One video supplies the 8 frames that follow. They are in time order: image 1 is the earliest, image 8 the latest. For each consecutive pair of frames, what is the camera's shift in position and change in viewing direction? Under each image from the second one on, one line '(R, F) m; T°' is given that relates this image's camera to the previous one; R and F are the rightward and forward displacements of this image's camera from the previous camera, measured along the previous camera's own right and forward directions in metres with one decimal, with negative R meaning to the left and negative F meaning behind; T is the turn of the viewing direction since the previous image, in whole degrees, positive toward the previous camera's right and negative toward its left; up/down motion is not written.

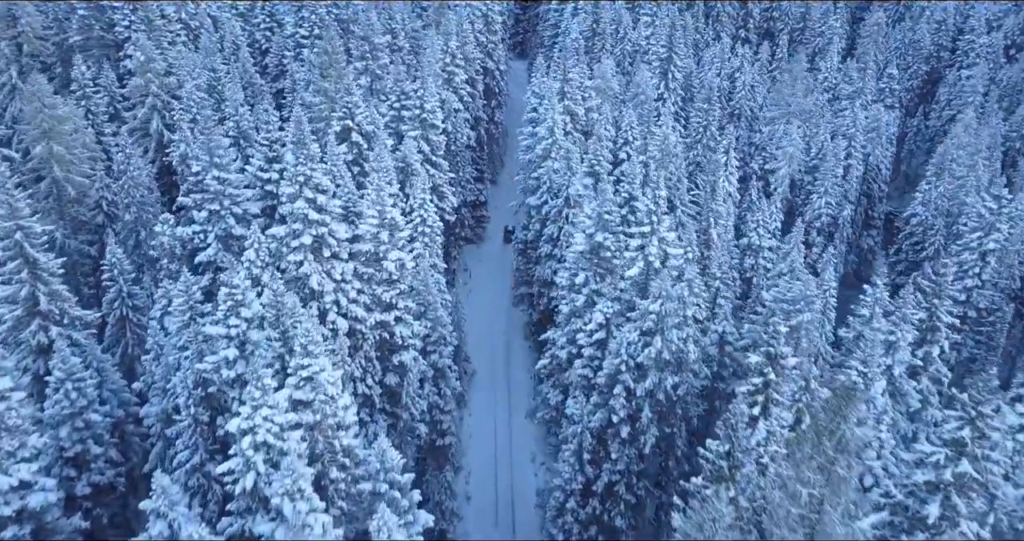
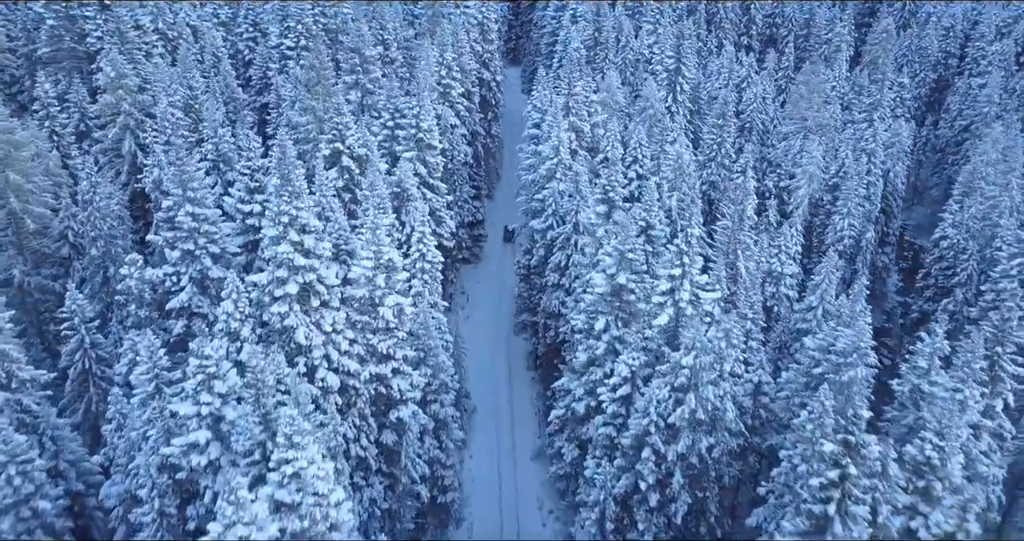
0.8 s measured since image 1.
(-0.8, +3.1) m; +1°
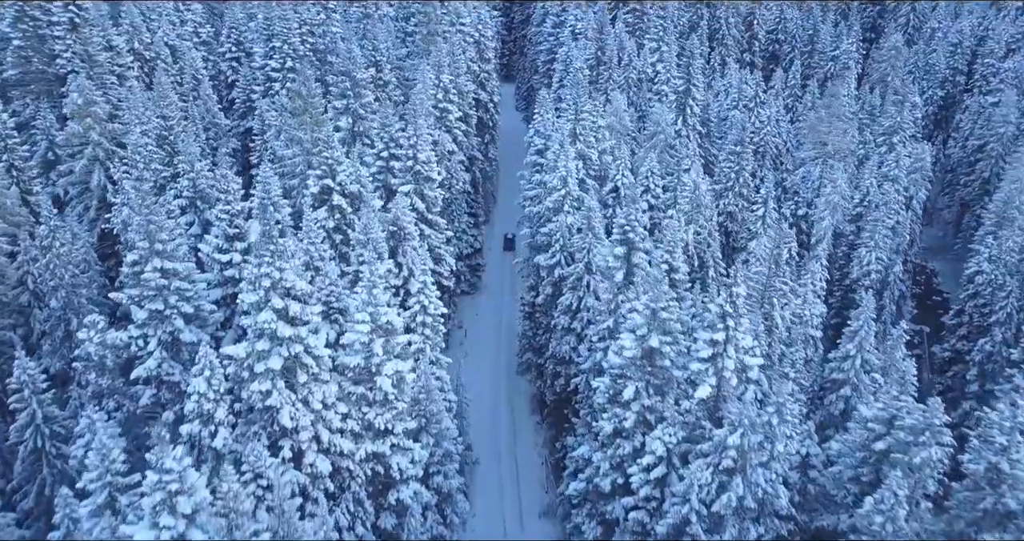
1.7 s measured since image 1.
(-0.8, +3.1) m; +1°
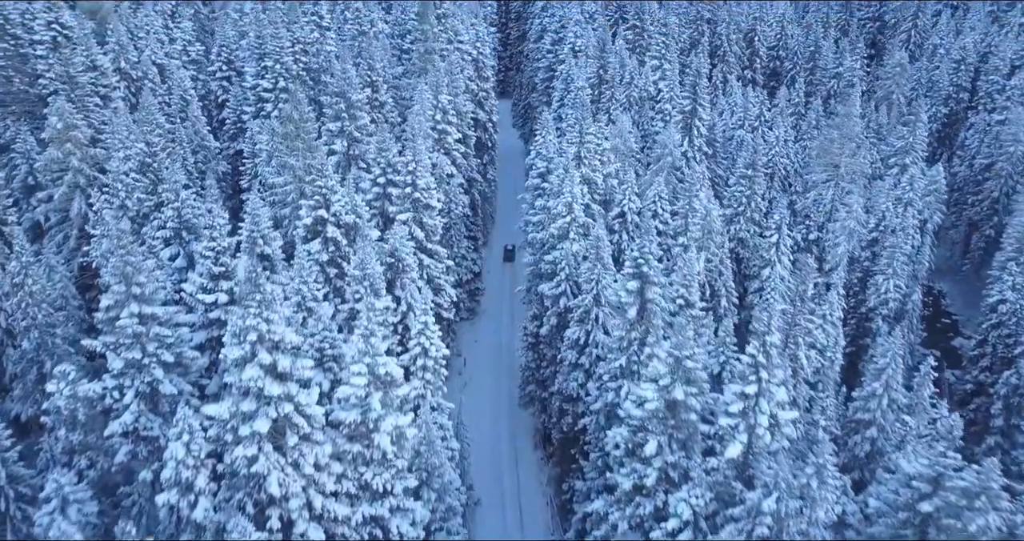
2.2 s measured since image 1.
(-0.5, +1.8) m; 0°
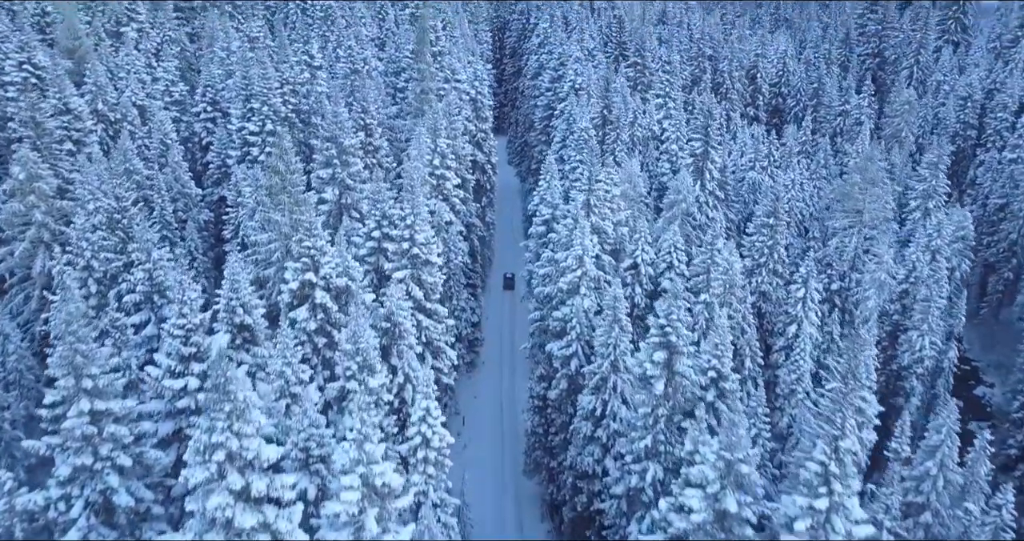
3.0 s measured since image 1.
(-0.7, +3.0) m; +1°
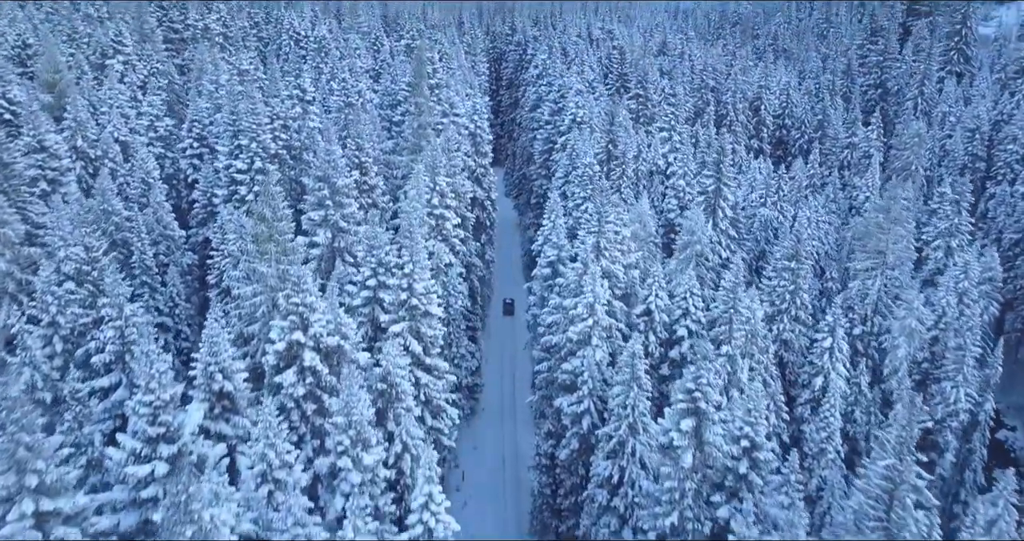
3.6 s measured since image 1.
(-0.5, +2.4) m; +1°
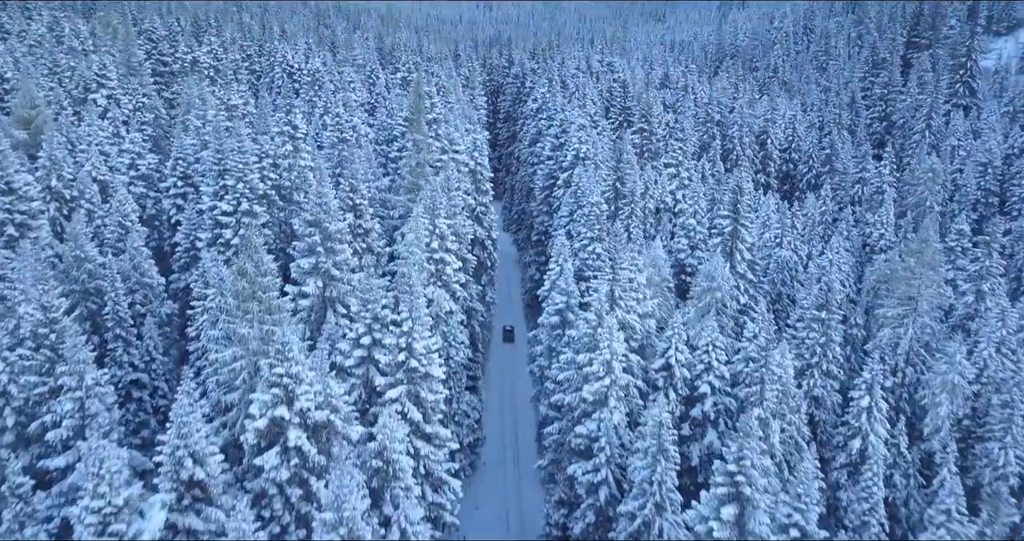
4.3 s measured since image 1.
(-0.6, +2.7) m; 0°
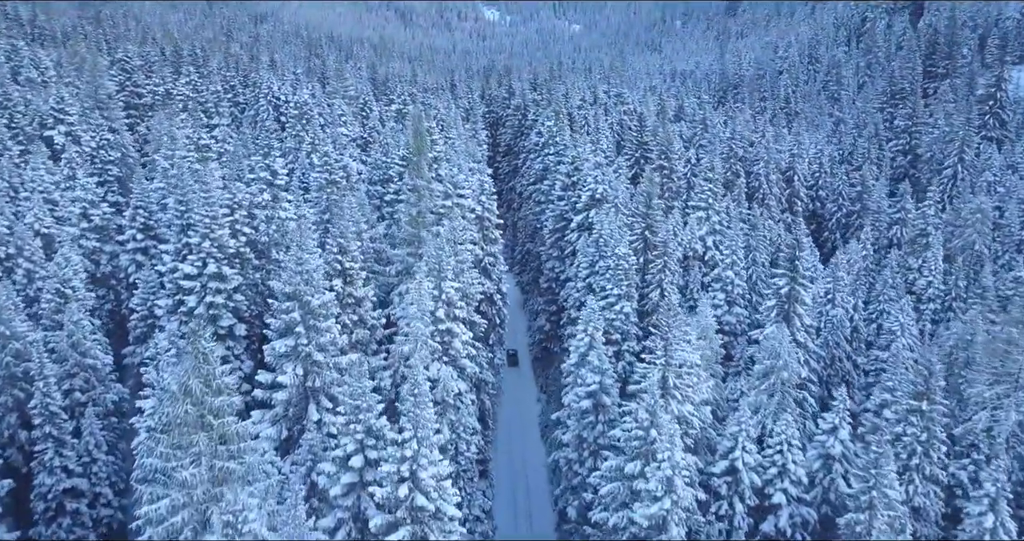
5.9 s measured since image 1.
(-1.3, +6.1) m; +1°
